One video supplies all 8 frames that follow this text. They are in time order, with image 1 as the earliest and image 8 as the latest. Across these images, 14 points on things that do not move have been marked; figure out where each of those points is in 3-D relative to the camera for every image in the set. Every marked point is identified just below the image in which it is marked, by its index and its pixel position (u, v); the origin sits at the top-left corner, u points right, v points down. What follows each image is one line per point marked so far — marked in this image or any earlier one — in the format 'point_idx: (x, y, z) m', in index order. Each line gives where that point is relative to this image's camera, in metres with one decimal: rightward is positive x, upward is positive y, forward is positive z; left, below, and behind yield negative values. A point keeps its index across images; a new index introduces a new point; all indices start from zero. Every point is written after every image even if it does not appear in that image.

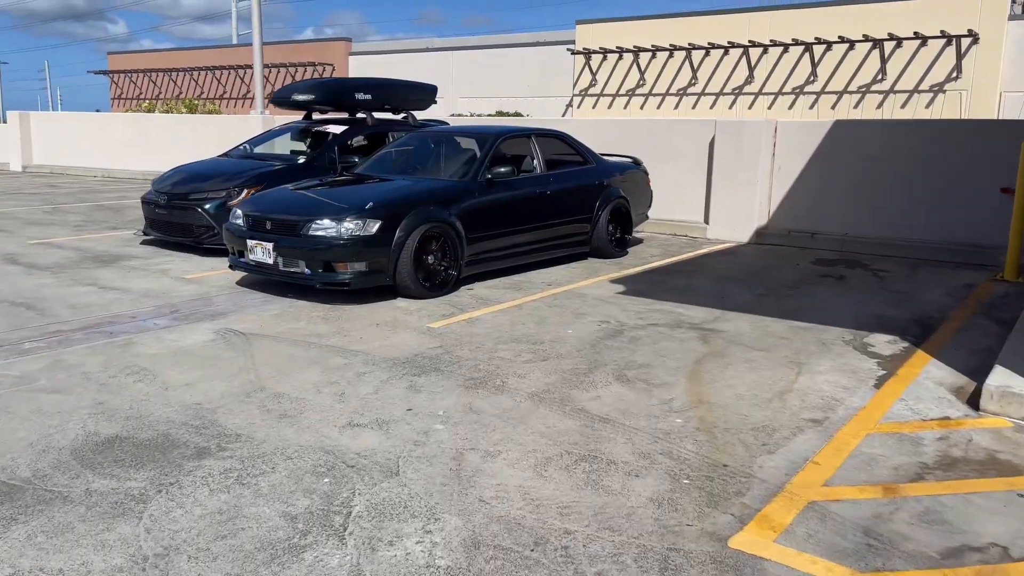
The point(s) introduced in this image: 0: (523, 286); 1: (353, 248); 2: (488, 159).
0: (+0.1, 0.0, +7.6) m
1: (-1.3, +0.3, +6.5) m
2: (-0.2, +1.3, +8.0) m
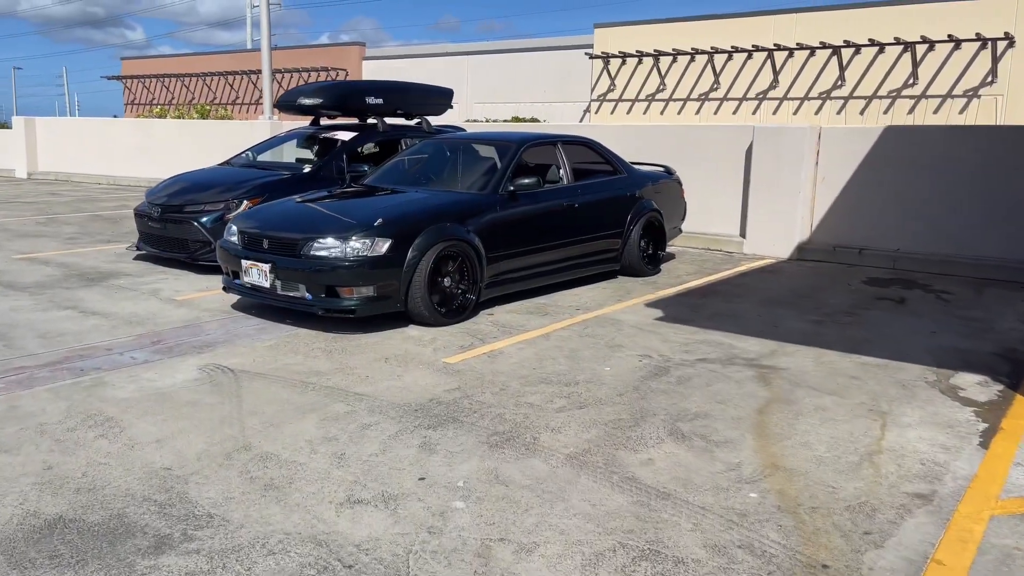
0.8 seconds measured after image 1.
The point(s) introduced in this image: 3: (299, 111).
0: (+0.3, -0.2, +6.8) m
1: (-1.1, +0.1, +5.8) m
2: (0.0, +1.1, +7.3) m
3: (-2.6, +2.1, +9.8) m
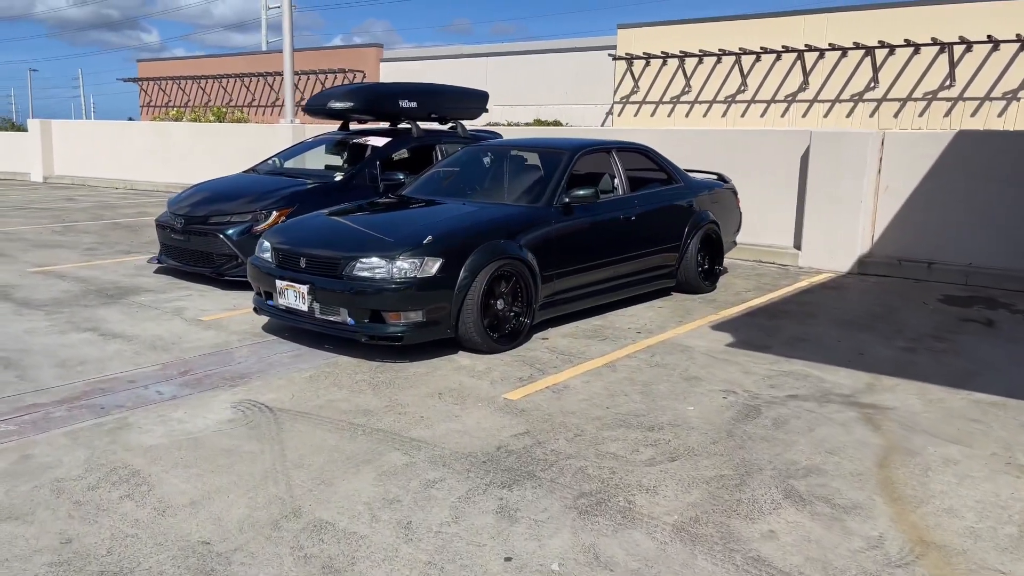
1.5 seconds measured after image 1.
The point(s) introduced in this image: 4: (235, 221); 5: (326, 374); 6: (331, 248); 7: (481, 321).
0: (+0.7, -0.4, +6.2) m
1: (-0.7, 0.0, +5.2) m
2: (+0.4, +0.9, +6.7) m
3: (-2.1, +2.0, +9.3) m
4: (-2.6, +0.6, +7.6) m
5: (-1.2, -0.5, +5.2) m
6: (-1.2, +0.3, +5.5) m
7: (-0.2, -0.2, +5.5) m
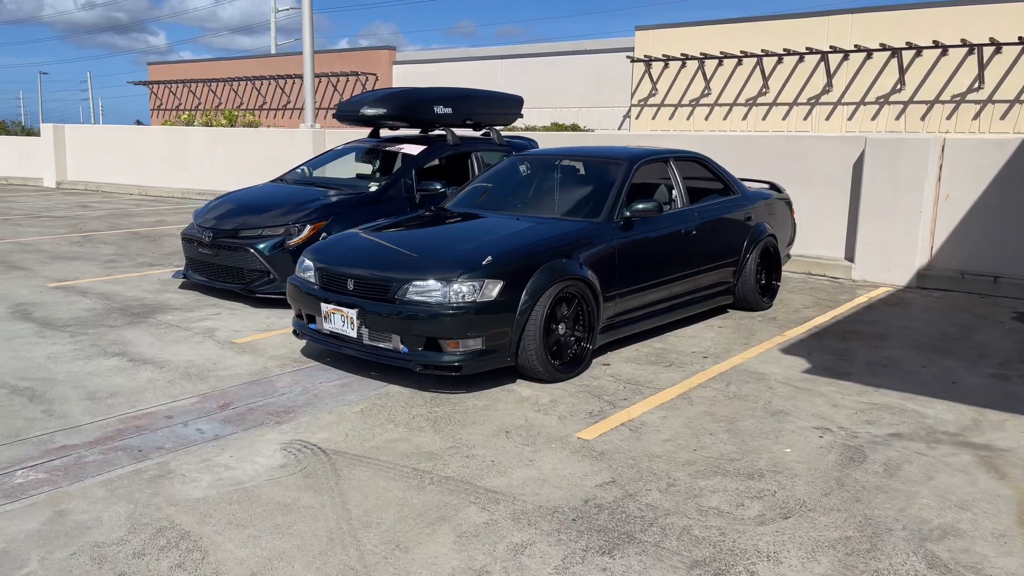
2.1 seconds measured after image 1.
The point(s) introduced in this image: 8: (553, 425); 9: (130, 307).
0: (+1.1, -0.5, +5.8) m
1: (-0.3, -0.2, +4.8) m
2: (+0.9, +0.7, +6.2) m
3: (-1.6, +1.8, +8.9) m
4: (-2.2, +0.5, +7.2) m
5: (-0.8, -0.7, +4.7) m
6: (-0.8, +0.1, +5.1) m
7: (+0.2, -0.4, +5.1) m
8: (+0.2, -0.8, +4.5) m
9: (-3.4, -0.2, +7.2) m
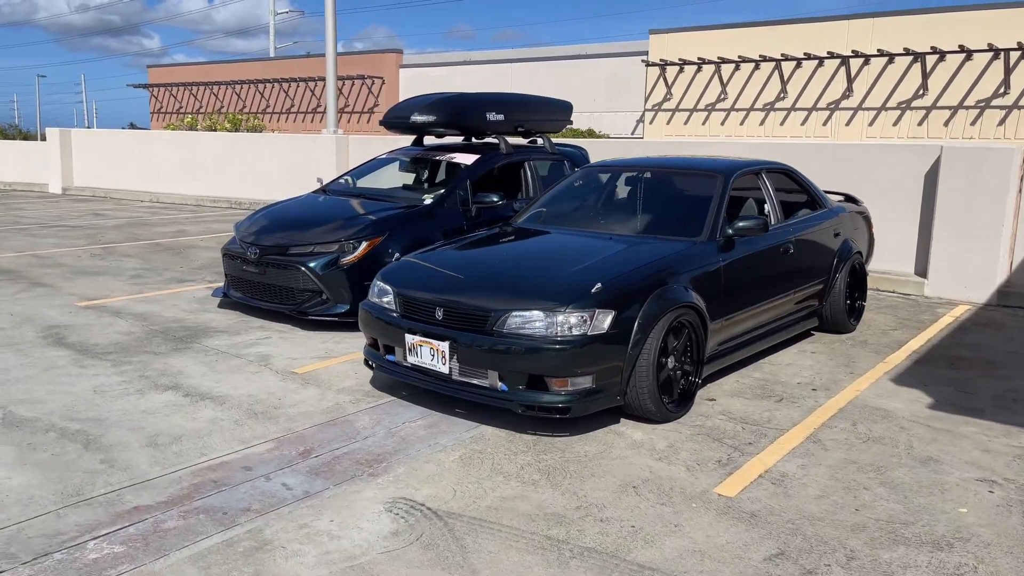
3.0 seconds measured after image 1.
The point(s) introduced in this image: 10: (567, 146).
0: (+1.7, -0.7, +5.3) m
1: (+0.3, -0.3, +4.3) m
2: (+1.4, +0.6, +5.7) m
3: (-1.1, +1.6, +8.3) m
4: (-1.6, +0.3, +6.7) m
5: (-0.2, -0.9, +4.2) m
6: (-0.2, -0.1, +4.5) m
7: (+0.8, -0.5, +4.5) m
8: (+0.8, -0.9, +4.0) m
9: (-2.8, -0.3, +6.7) m
10: (+0.6, +1.6, +9.3) m
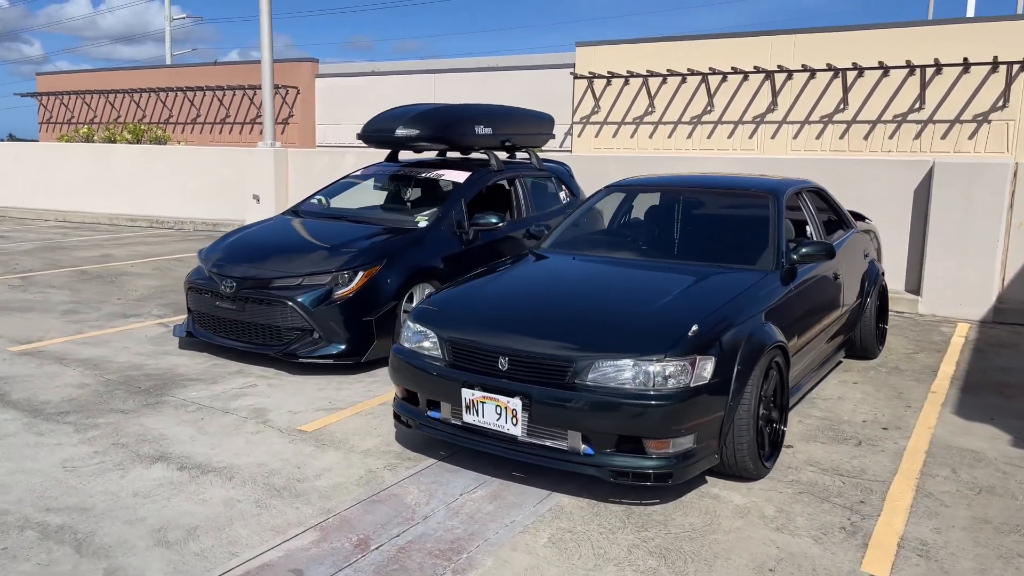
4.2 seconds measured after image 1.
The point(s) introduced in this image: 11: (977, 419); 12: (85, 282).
0: (+2.0, -0.9, +4.8) m
1: (+0.7, -0.5, +3.7) m
2: (+1.7, +0.4, +5.3) m
3: (-1.2, +1.3, +7.6) m
4: (-1.5, 0.0, +5.9) m
5: (+0.3, -1.1, +3.5) m
6: (+0.2, -0.3, +3.9) m
7: (+1.2, -0.7, +4.0) m
8: (+1.3, -1.1, +3.4) m
9: (-2.6, -0.6, +5.7) m
10: (+0.4, +1.3, +8.7) m
11: (+2.9, -0.8, +5.2) m
12: (-4.8, +0.1, +9.2) m
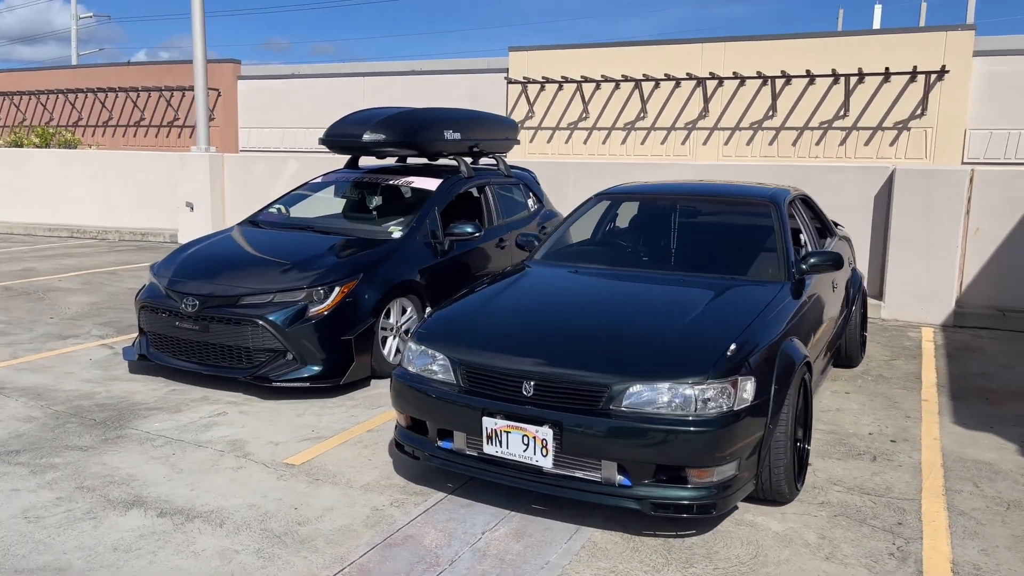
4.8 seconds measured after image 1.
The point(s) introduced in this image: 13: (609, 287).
0: (+2.0, -0.9, +4.7) m
1: (+0.9, -0.6, +3.4) m
2: (+1.6, +0.3, +5.1) m
3: (-1.4, +1.2, +7.2) m
4: (-1.5, -0.1, +5.4) m
5: (+0.4, -1.1, +3.2) m
6: (+0.3, -0.3, +3.6) m
7: (+1.3, -0.8, +3.8) m
8: (+1.4, -1.2, +3.2) m
9: (-2.7, -0.8, +5.1) m
10: (+0.1, +1.2, +8.5) m
11: (+2.9, -0.9, +5.1) m
12: (-5.2, -0.1, +8.5) m
13: (+0.5, 0.0, +4.5) m
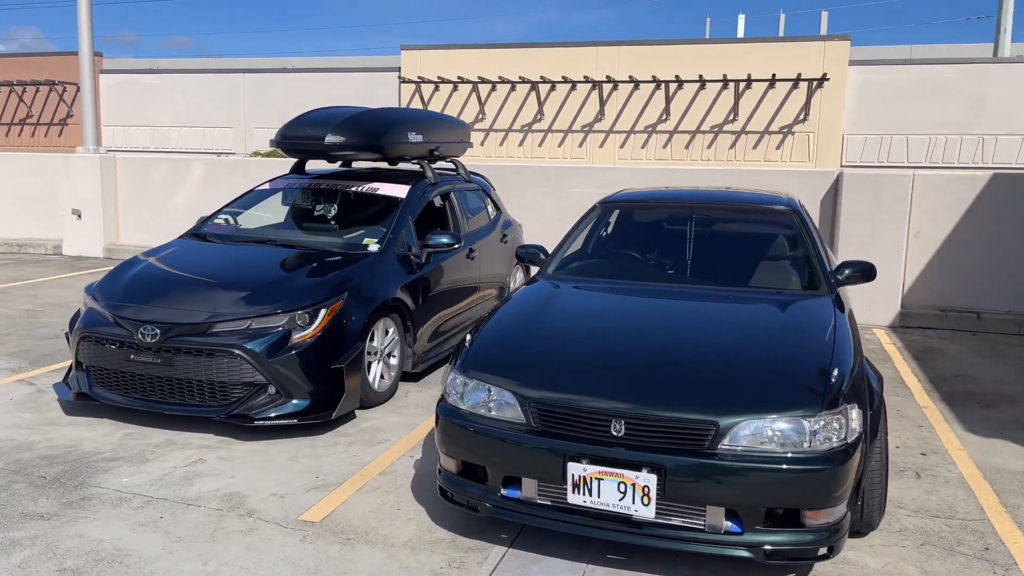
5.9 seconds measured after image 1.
0: (+2.2, -1.0, +4.6) m
1: (+1.2, -0.7, +3.1) m
2: (+1.7, +0.2, +4.9) m
3: (-1.6, +1.1, +6.5) m
4: (-1.5, -0.2, +4.7) m
5: (+0.8, -1.2, +2.9) m
6: (+0.6, -0.4, +3.2) m
7: (+1.6, -0.9, +3.5) m
8: (+1.8, -1.2, +3.0) m
9: (-2.5, -0.9, +4.3) m
10: (-0.4, +1.1, +8.0) m
11: (+3.0, -0.9, +5.1) m
12: (-5.5, -0.3, +7.2) m
13: (+0.7, -0.1, +4.2) m
